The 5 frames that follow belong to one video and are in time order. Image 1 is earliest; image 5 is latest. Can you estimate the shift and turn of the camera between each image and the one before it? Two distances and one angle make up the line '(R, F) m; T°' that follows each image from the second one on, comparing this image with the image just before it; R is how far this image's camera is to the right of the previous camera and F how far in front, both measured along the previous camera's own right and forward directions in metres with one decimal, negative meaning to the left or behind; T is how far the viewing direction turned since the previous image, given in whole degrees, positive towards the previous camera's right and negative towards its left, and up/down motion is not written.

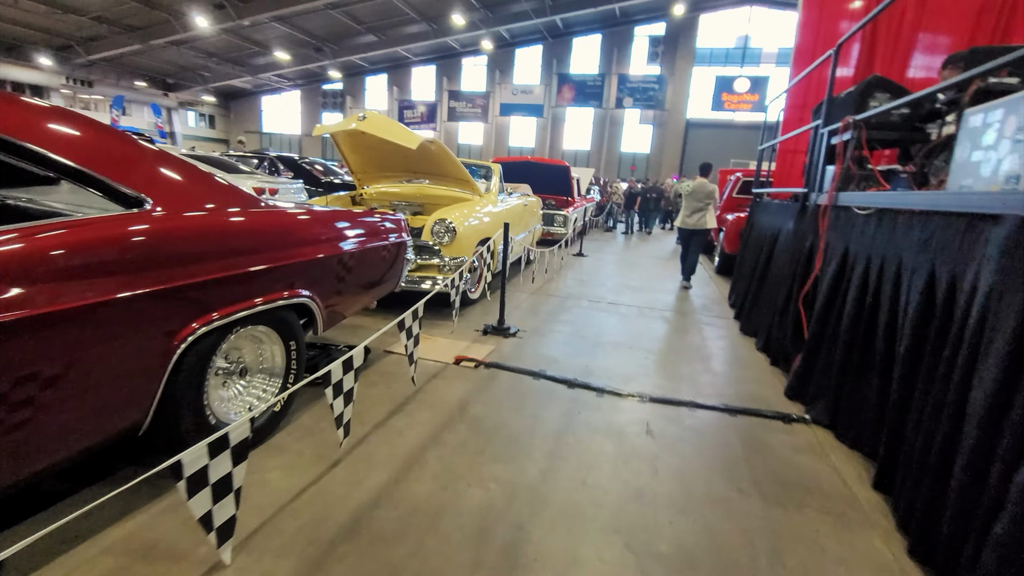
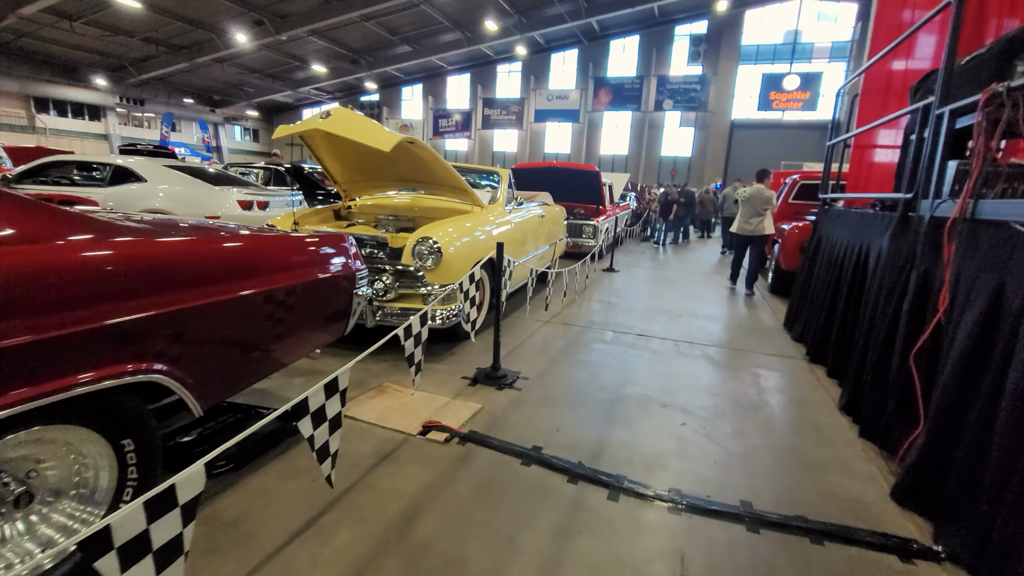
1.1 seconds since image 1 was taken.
(+0.3, +0.9) m; -4°
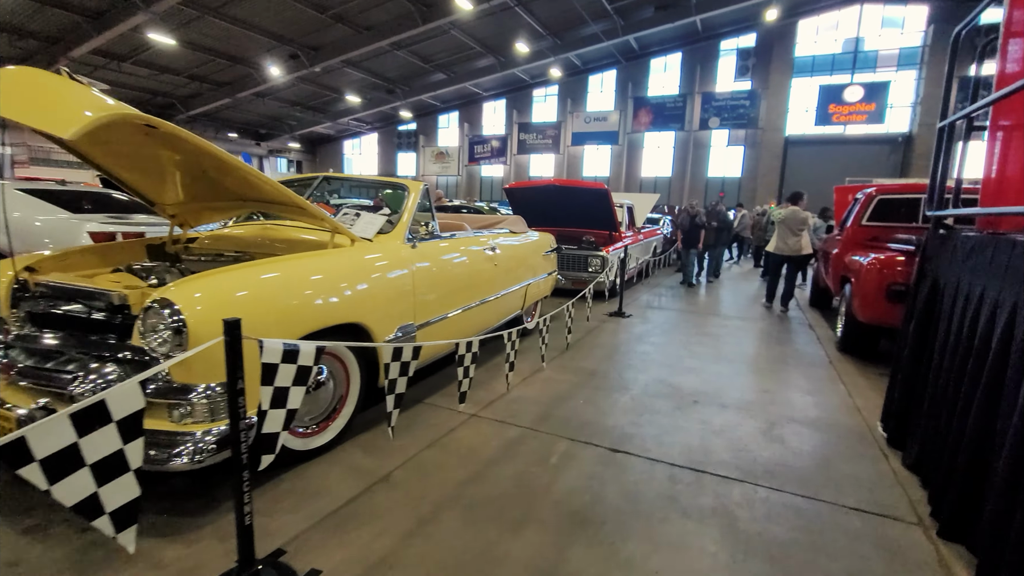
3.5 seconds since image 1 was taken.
(+0.9, +1.8) m; -6°
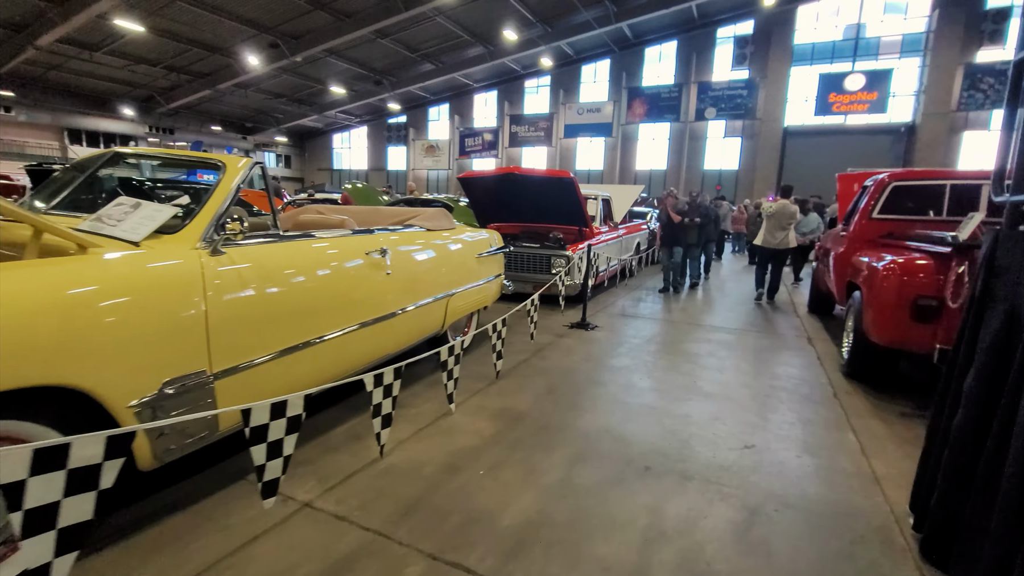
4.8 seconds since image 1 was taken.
(+0.6, +1.0) m; 0°
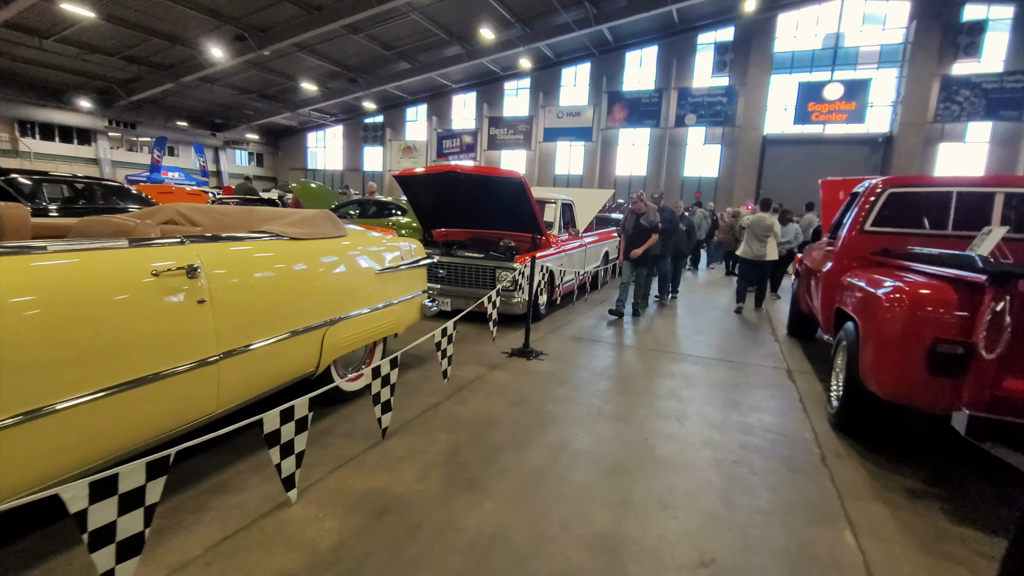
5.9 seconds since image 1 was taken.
(+0.5, +0.9) m; +2°
